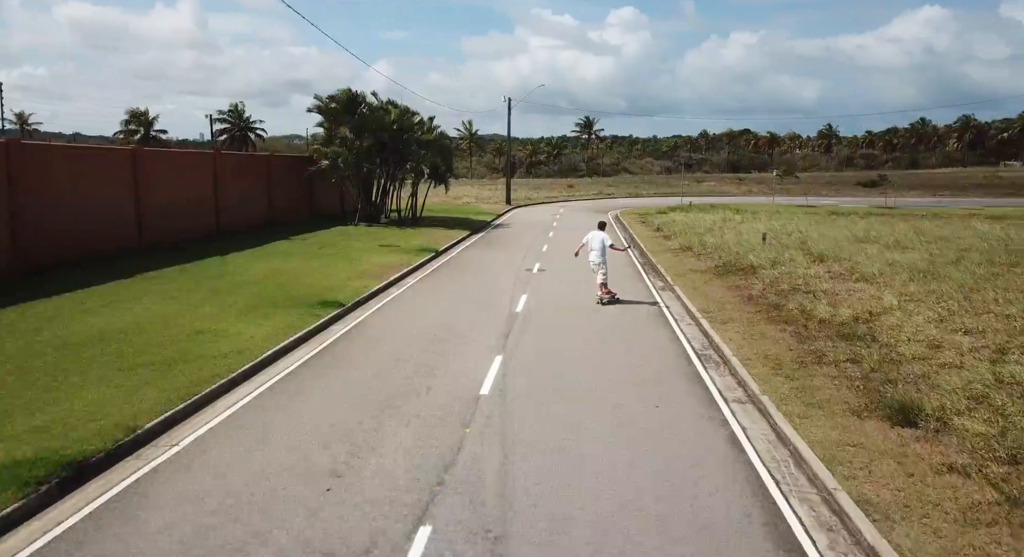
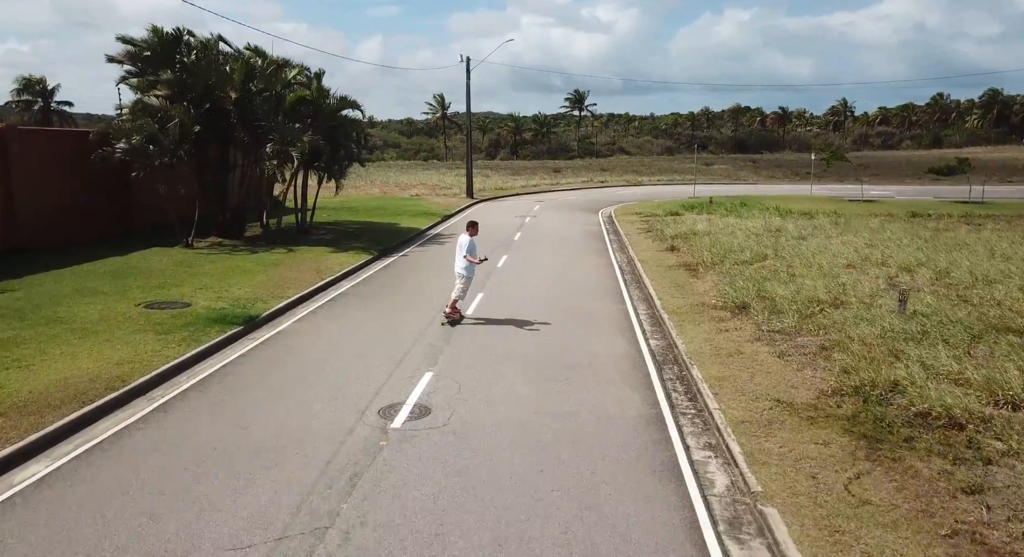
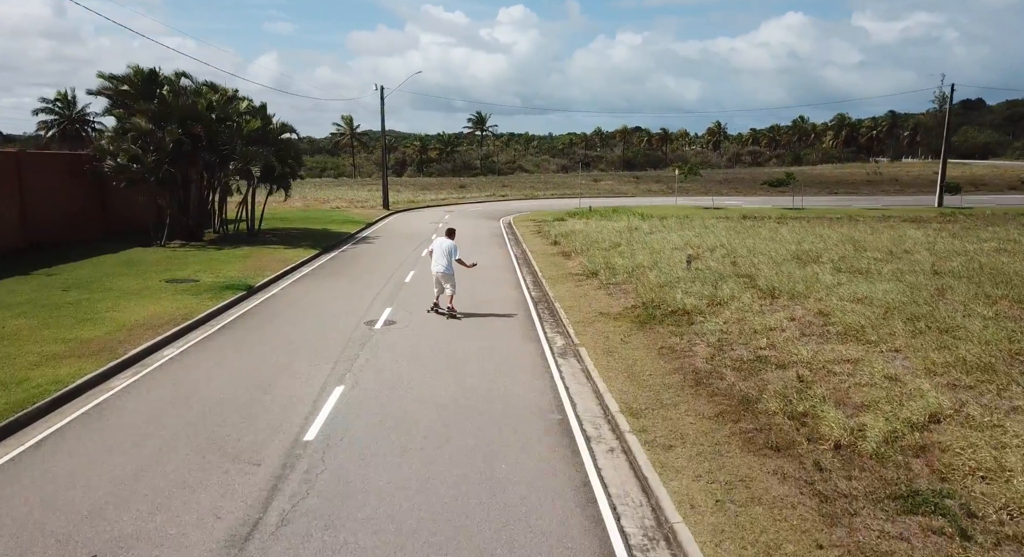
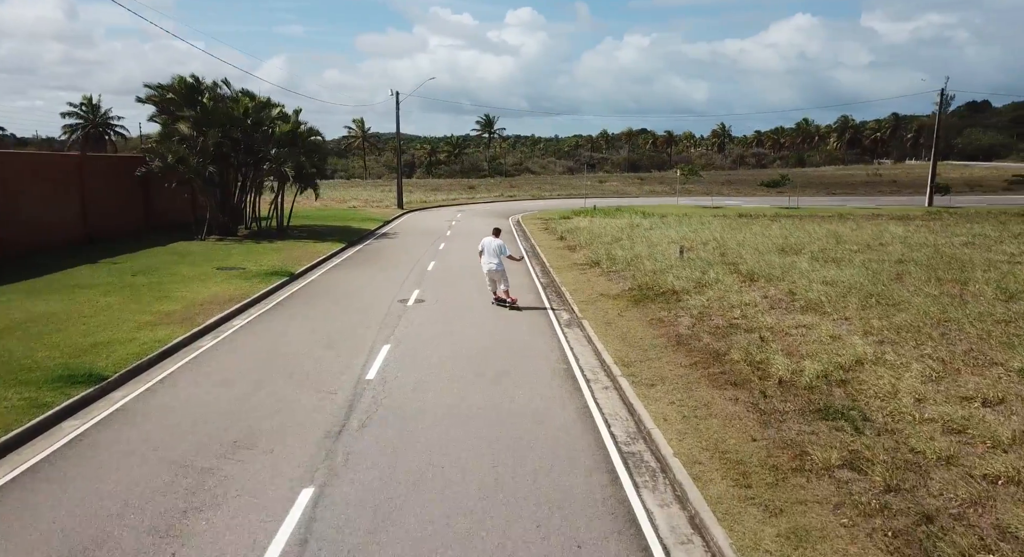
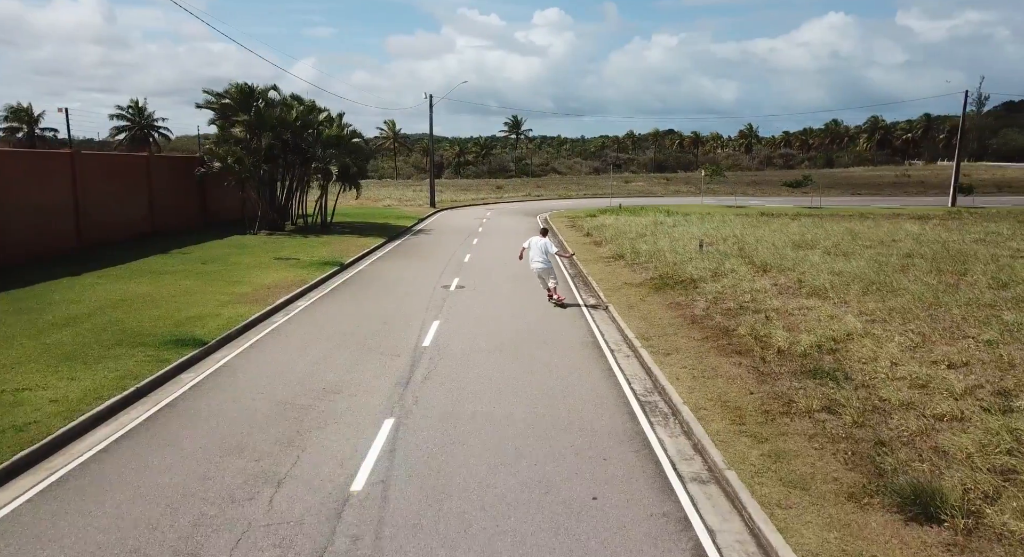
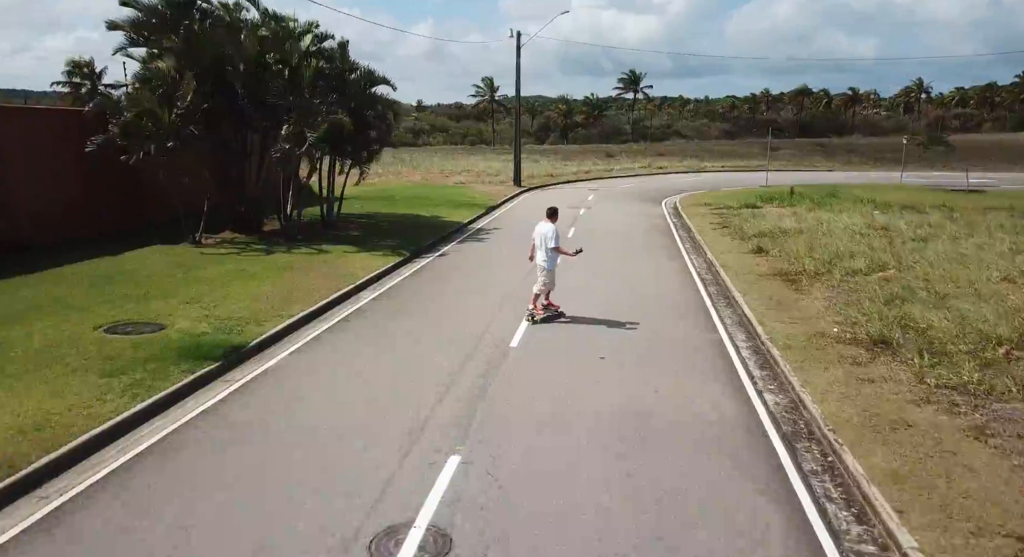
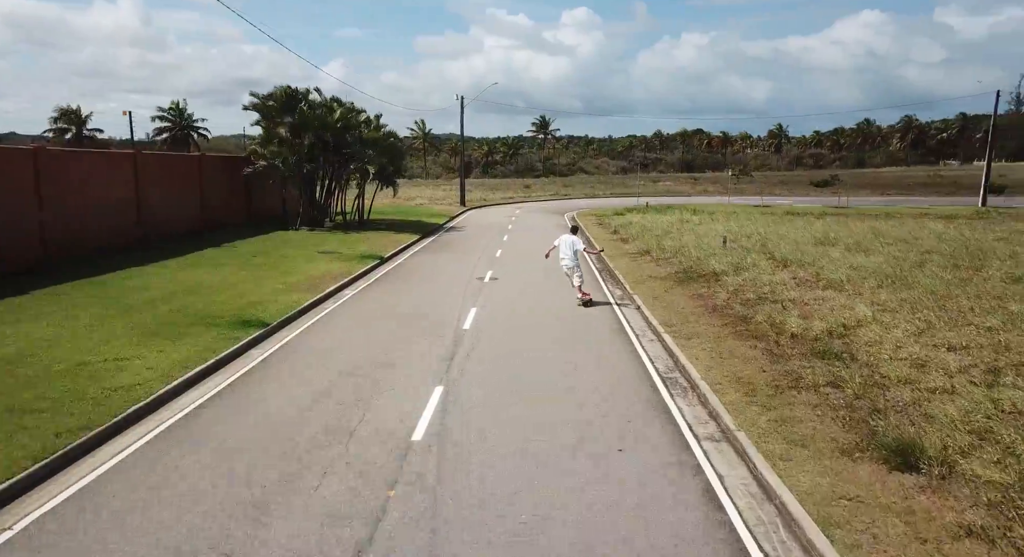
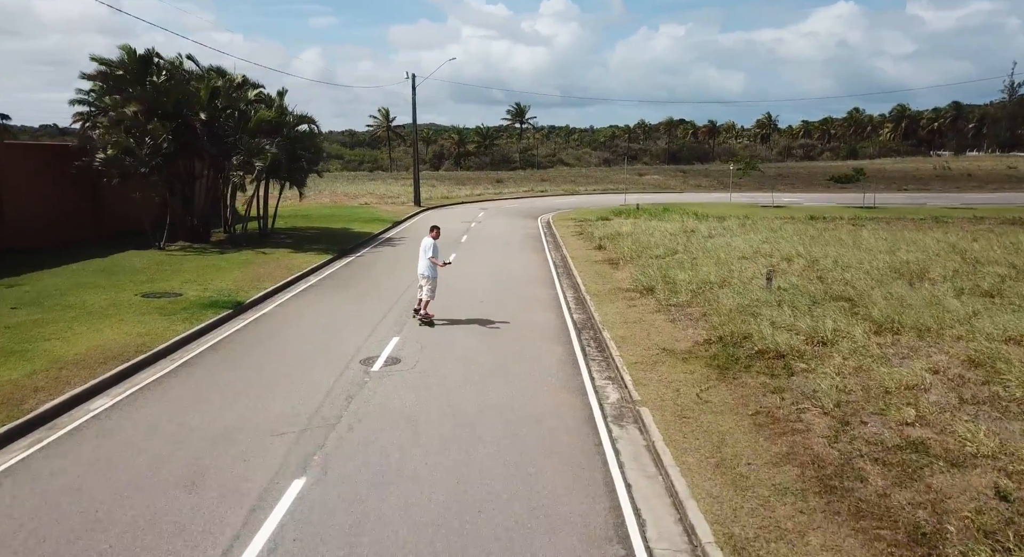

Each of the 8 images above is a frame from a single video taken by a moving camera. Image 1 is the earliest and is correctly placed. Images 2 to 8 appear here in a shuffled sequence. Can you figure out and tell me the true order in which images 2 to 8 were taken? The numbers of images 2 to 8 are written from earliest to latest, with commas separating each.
7, 5, 4, 3, 8, 2, 6
